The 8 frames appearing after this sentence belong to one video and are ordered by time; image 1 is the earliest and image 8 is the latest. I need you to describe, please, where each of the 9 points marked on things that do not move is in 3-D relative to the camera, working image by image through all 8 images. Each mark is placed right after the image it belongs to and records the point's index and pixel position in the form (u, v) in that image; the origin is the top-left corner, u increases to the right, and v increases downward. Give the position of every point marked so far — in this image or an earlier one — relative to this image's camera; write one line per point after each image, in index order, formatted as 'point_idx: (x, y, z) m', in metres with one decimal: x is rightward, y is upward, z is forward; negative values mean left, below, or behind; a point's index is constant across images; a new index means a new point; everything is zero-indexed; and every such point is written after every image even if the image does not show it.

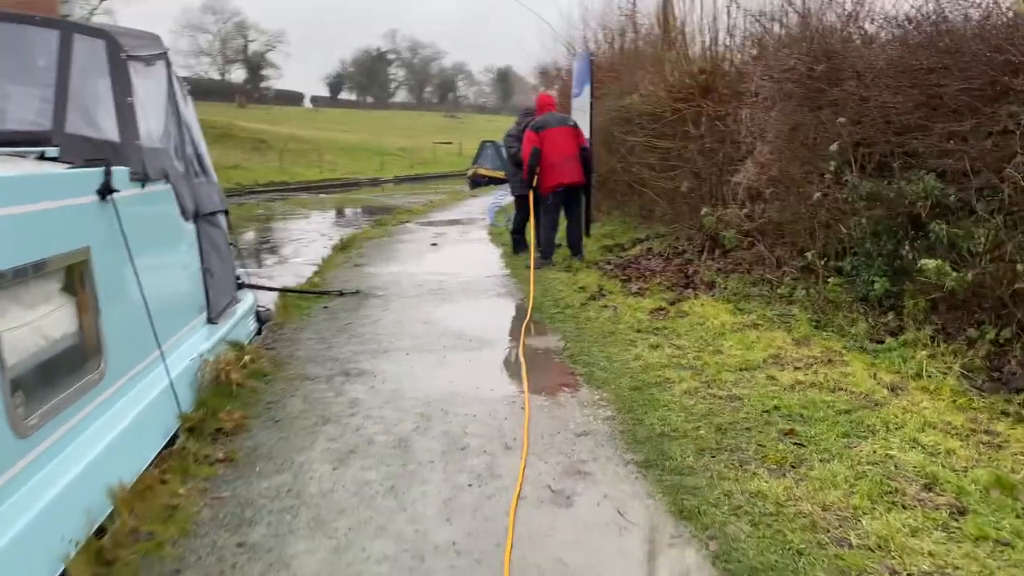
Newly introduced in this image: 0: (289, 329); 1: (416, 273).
0: (-1.8, -0.3, +6.7) m
1: (-1.1, +0.2, +9.5) m
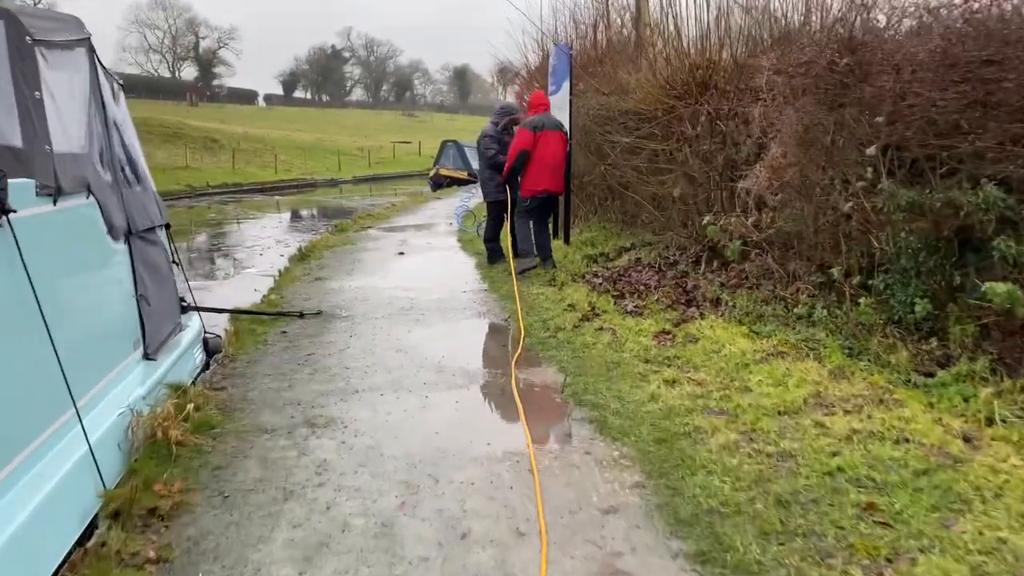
0: (-1.9, -0.5, +5.8) m
1: (-1.3, 0.0, +8.6) m
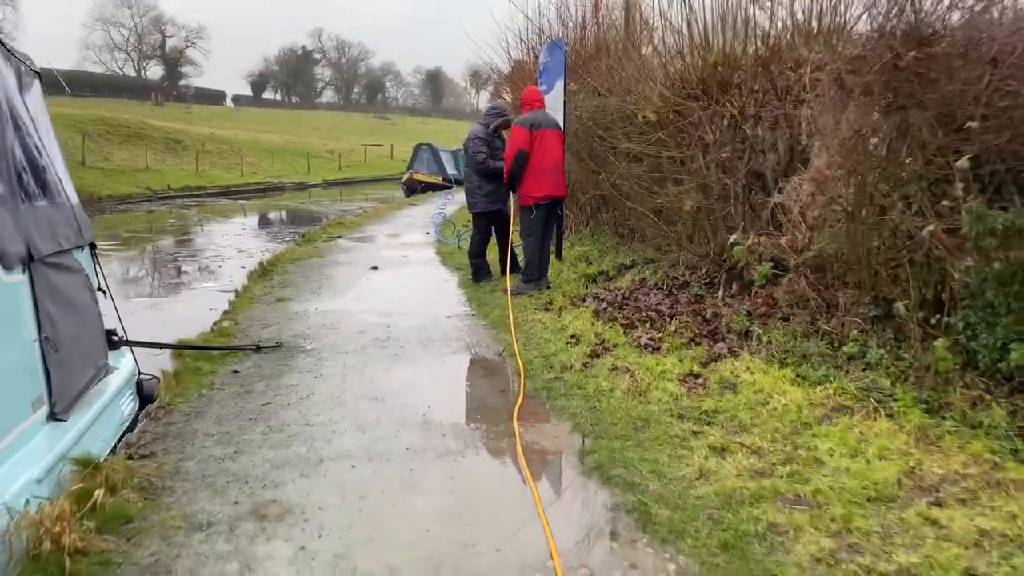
0: (-1.9, -0.7, +4.8) m
1: (-1.4, -0.2, +7.5) m
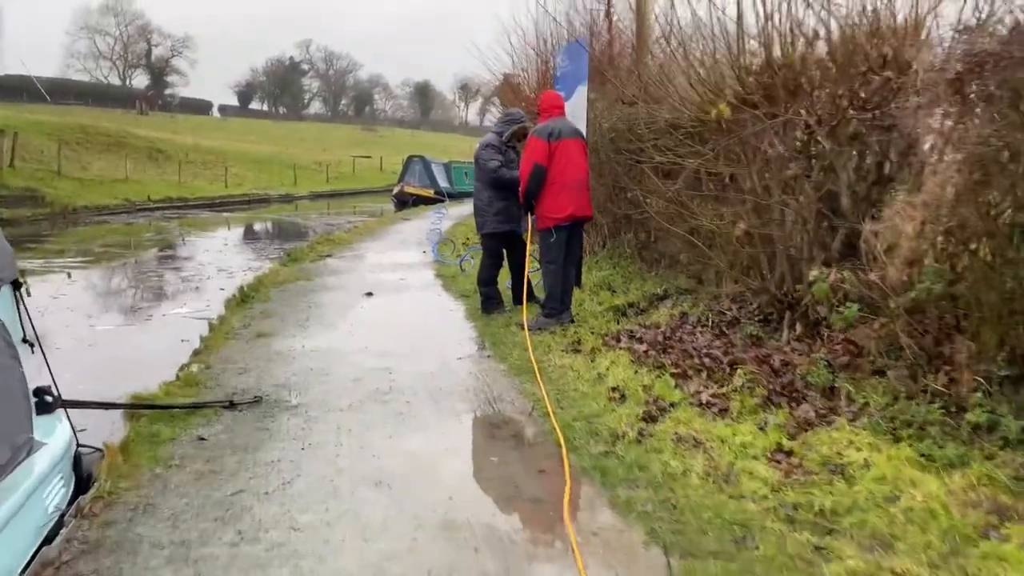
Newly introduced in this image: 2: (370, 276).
0: (-1.7, -0.9, +3.6) m
1: (-1.2, -0.5, +6.4) m
2: (-1.8, +0.2, +10.4) m
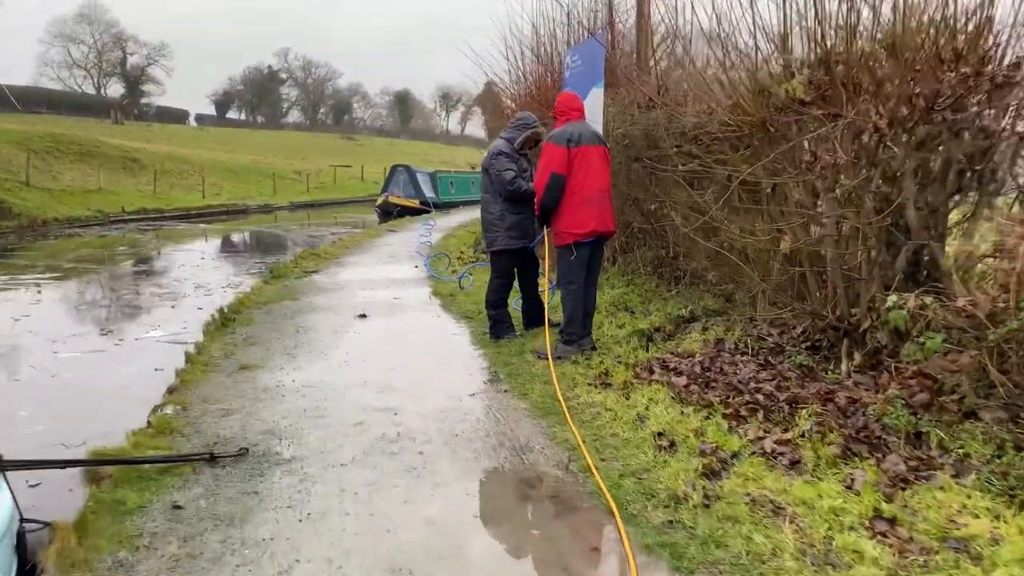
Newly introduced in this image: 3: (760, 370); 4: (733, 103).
0: (-1.5, -1.1, +2.9) m
1: (-1.1, -0.7, +5.7) m
2: (-1.7, -0.1, +9.7) m
3: (+1.6, -0.5, +5.5) m
4: (+1.6, +1.3, +6.1) m
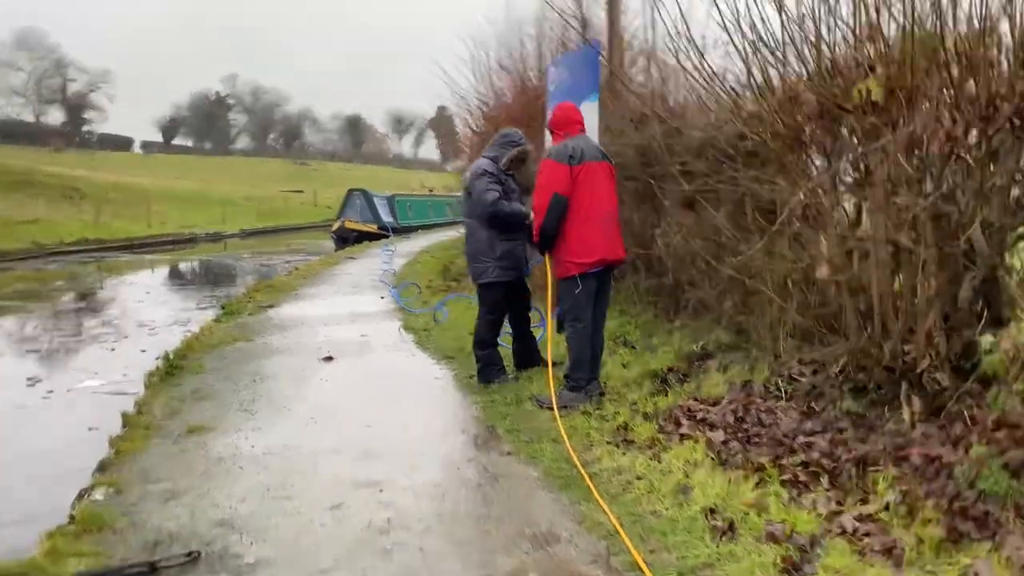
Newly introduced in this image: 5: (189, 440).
0: (-1.3, -1.3, +1.9) m
1: (-1.1, -0.9, +4.7) m
2: (-2.0, -0.5, +8.8) m
3: (+1.6, -0.7, +4.7) m
4: (+1.5, +1.1, +5.4) m
5: (-1.9, -0.9, +4.9) m
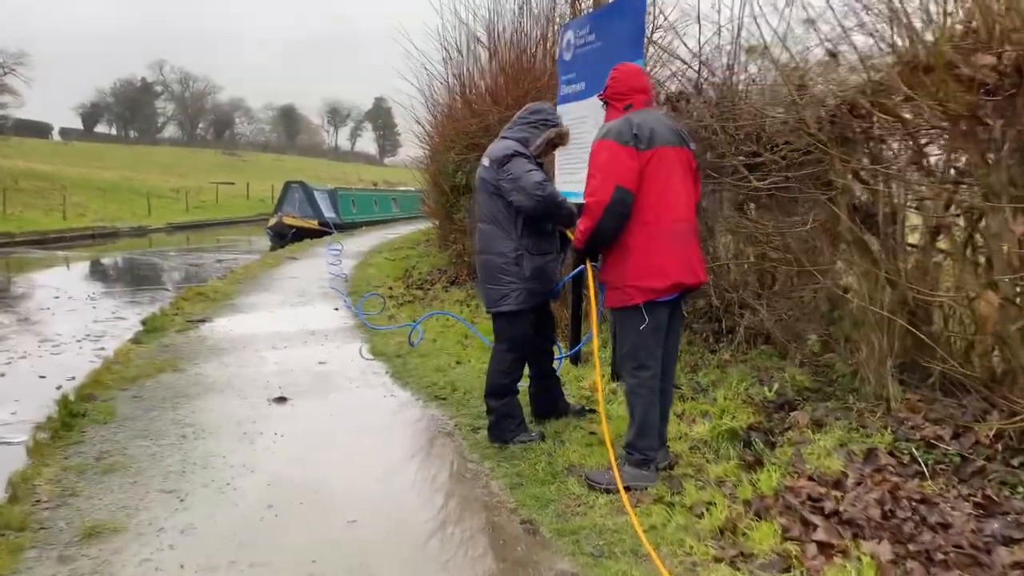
0: (-0.9, -1.4, +0.3) m
1: (-0.9, -1.1, +3.2) m
2: (-2.0, -0.6, +7.1) m
3: (+1.9, -0.9, +3.3) m
4: (+1.7, +1.0, +4.0) m
5: (-1.7, -1.0, +3.3) m
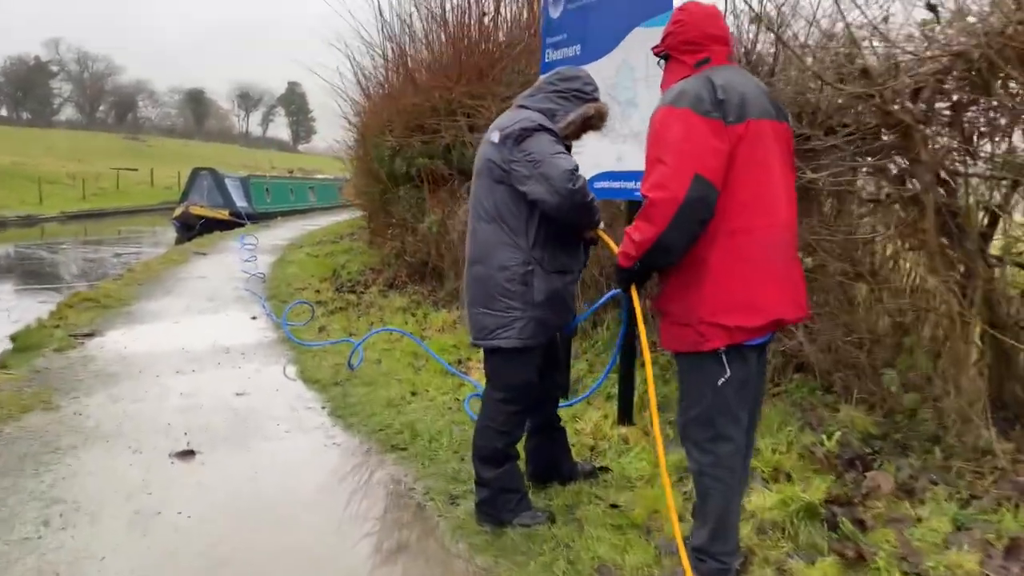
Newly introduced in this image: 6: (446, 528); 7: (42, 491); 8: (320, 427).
0: (-0.5, -1.6, -0.9) m
1: (-0.7, -1.2, +1.9) m
2: (-2.3, -0.7, +5.7) m
3: (+2.0, -1.0, +2.3) m
4: (+1.7, +0.9, +2.9) m
5: (-1.6, -1.2, +2.0) m
6: (-0.3, -1.0, +3.4) m
7: (-2.1, -0.9, +3.8) m
8: (-1.1, -0.8, +4.8) m
